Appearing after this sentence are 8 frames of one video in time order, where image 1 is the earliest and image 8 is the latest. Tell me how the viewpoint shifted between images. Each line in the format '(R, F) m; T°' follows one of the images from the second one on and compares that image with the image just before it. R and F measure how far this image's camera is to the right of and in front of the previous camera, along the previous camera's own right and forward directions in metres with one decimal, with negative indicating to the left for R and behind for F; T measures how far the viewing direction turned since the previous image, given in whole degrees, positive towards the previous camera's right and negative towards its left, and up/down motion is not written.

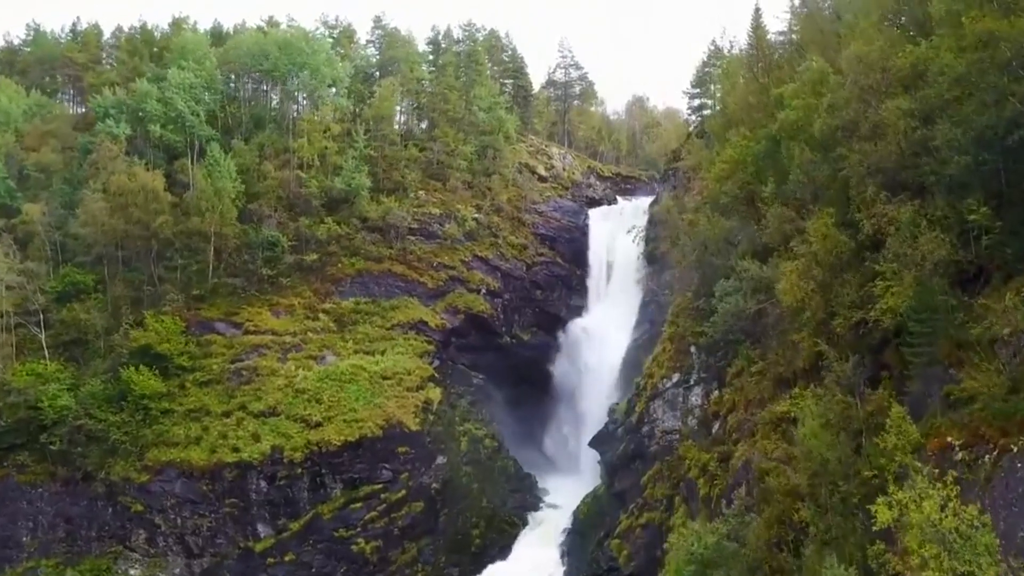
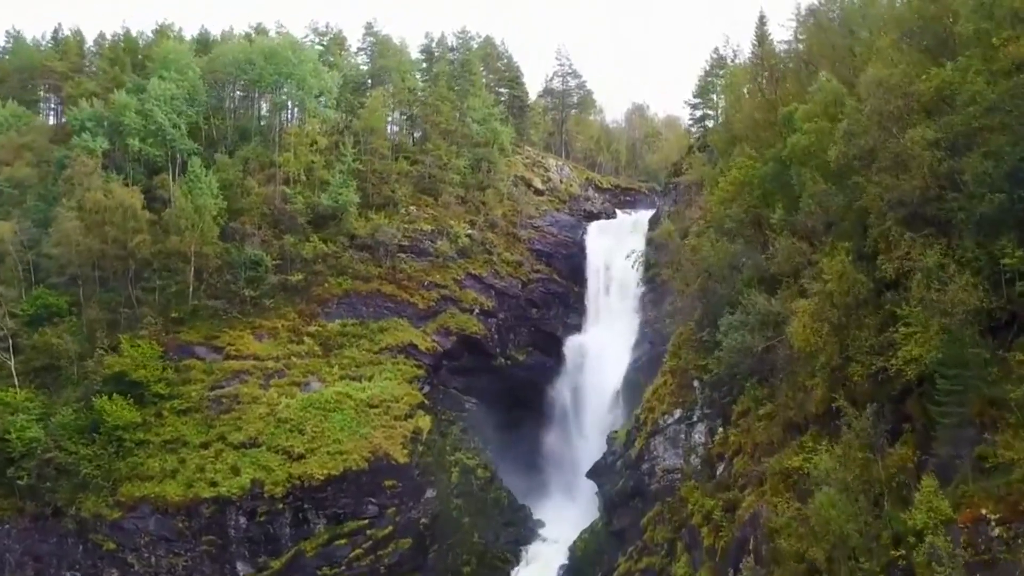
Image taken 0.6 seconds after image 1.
(+0.3, +2.1) m; 0°
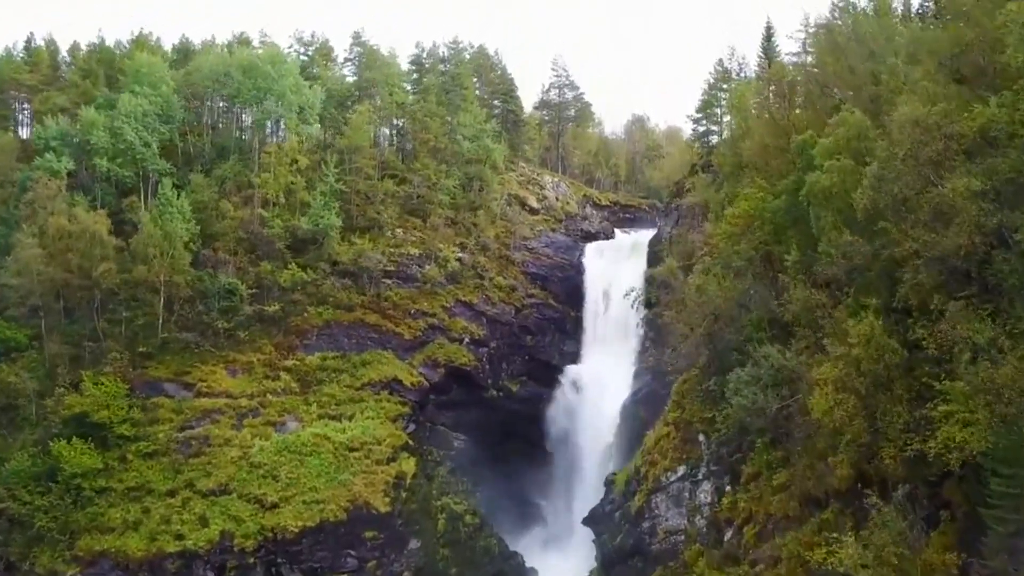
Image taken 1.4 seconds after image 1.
(+0.3, +2.9) m; 0°
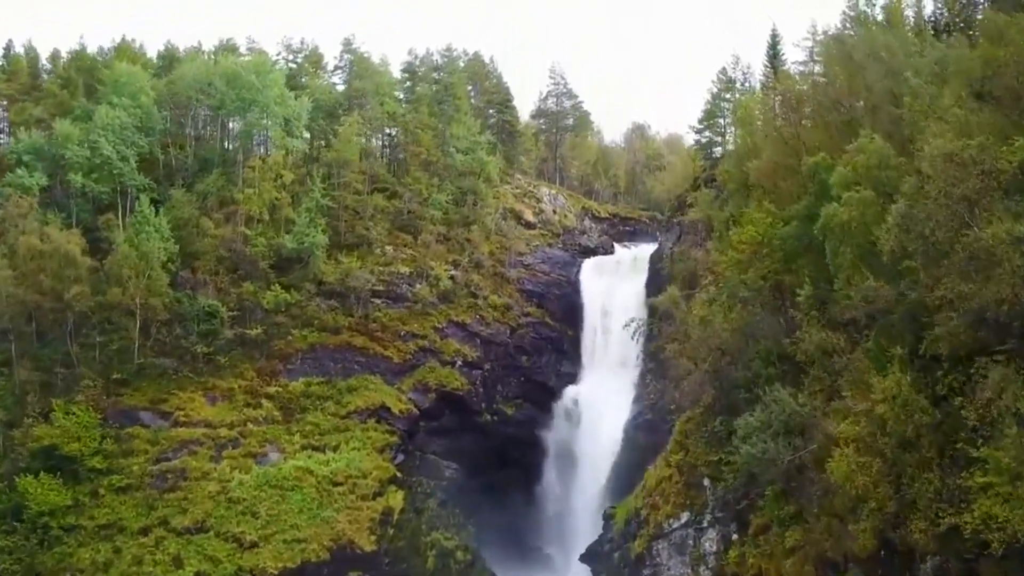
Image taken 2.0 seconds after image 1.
(+0.2, +2.1) m; 0°
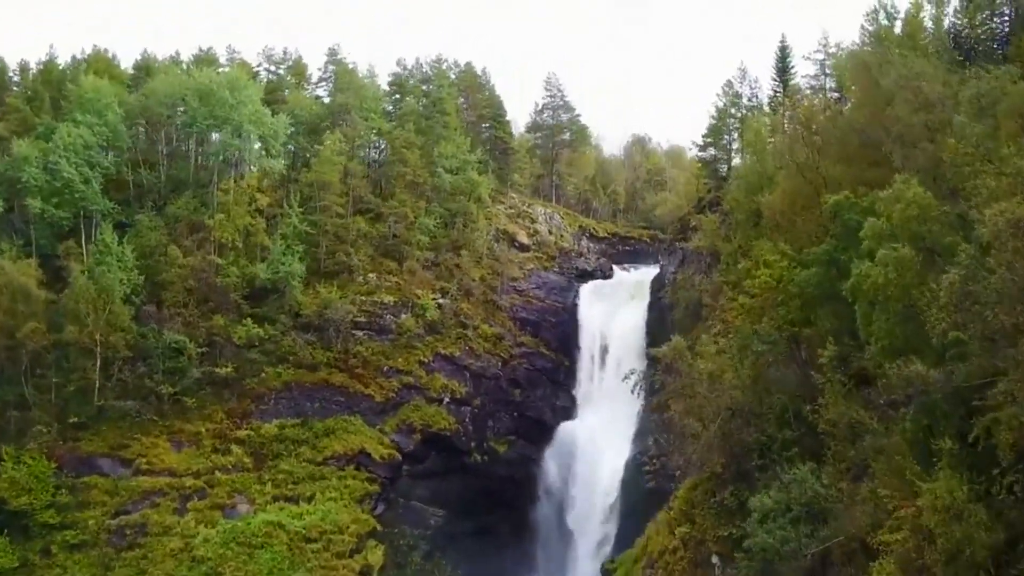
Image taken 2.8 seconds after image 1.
(+0.3, +3.1) m; 0°
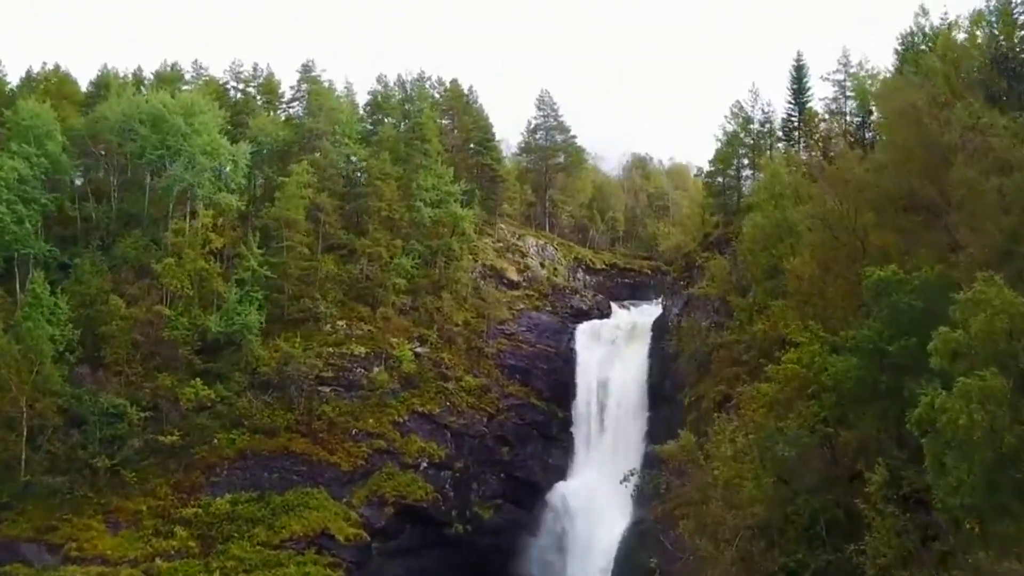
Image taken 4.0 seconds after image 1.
(+0.5, +4.6) m; 0°
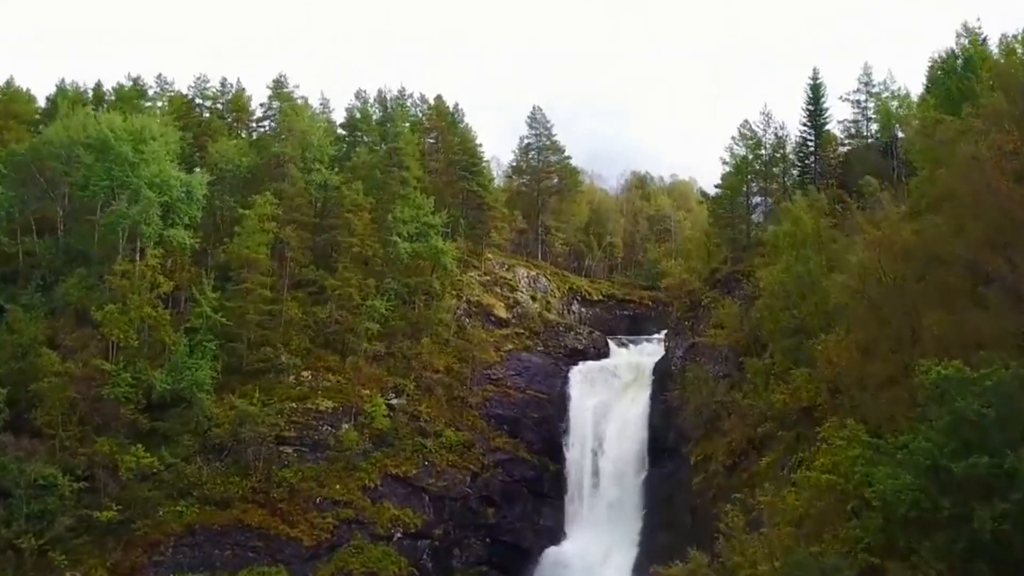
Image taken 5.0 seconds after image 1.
(+0.5, +4.1) m; 0°
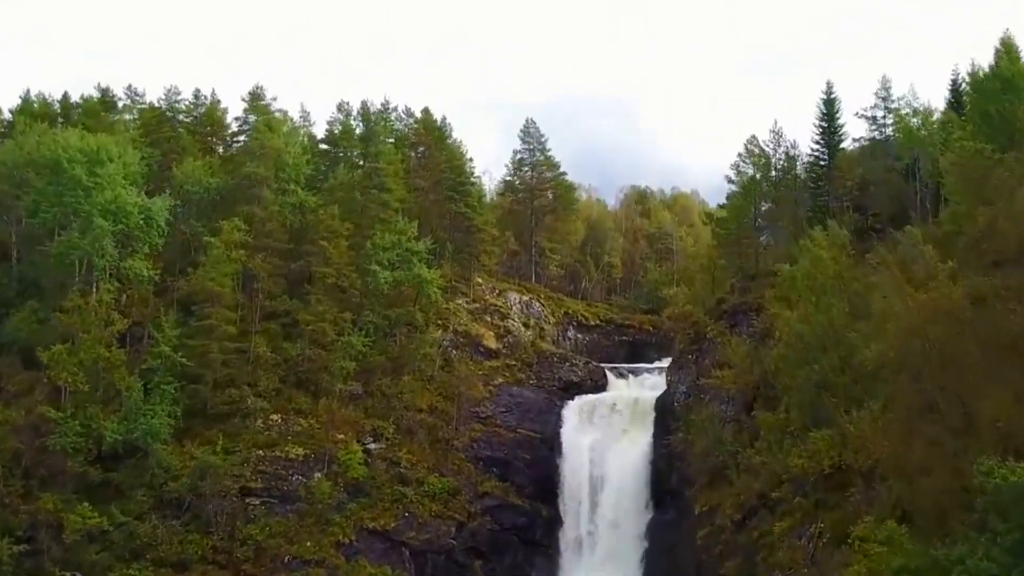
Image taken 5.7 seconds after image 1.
(+0.3, +2.9) m; 0°
